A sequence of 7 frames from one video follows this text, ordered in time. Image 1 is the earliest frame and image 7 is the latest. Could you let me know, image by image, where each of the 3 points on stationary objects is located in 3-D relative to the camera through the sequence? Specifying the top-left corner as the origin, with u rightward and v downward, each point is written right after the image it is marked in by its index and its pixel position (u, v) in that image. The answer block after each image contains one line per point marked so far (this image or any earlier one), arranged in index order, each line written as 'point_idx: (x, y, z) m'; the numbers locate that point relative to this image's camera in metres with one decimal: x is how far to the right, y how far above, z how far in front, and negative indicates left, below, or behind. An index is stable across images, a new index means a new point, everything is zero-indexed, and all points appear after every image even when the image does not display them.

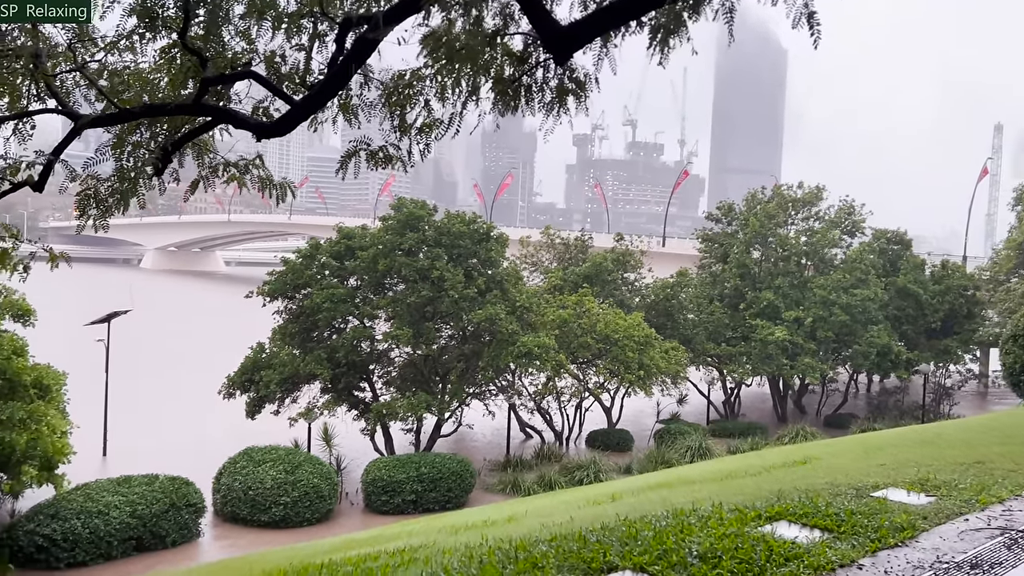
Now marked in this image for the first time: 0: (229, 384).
0: (-5.5, -1.9, +14.4) m
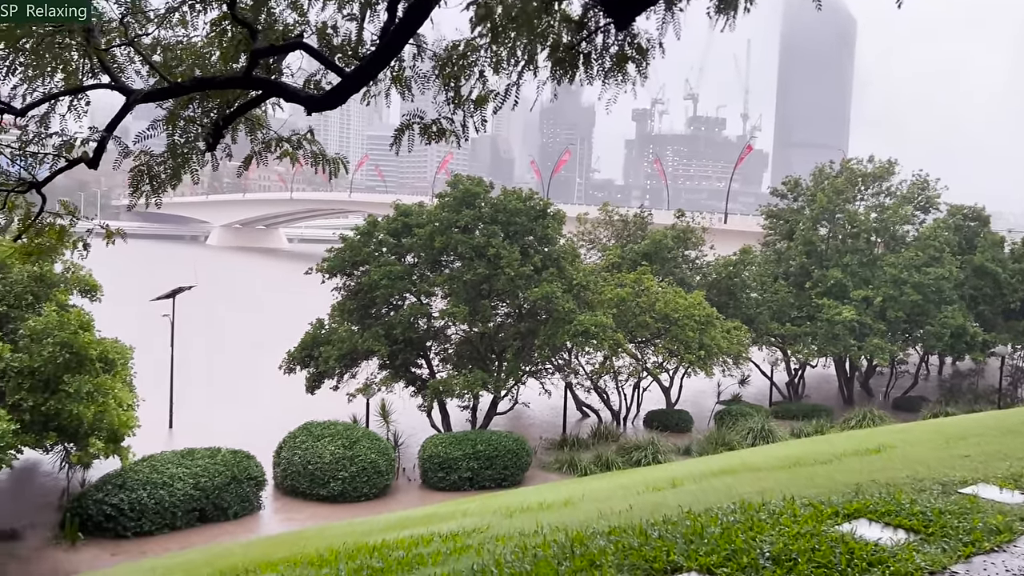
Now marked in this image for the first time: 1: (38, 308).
0: (-4.4, -1.4, +14.7) m
1: (-5.4, -0.2, +8.4) m
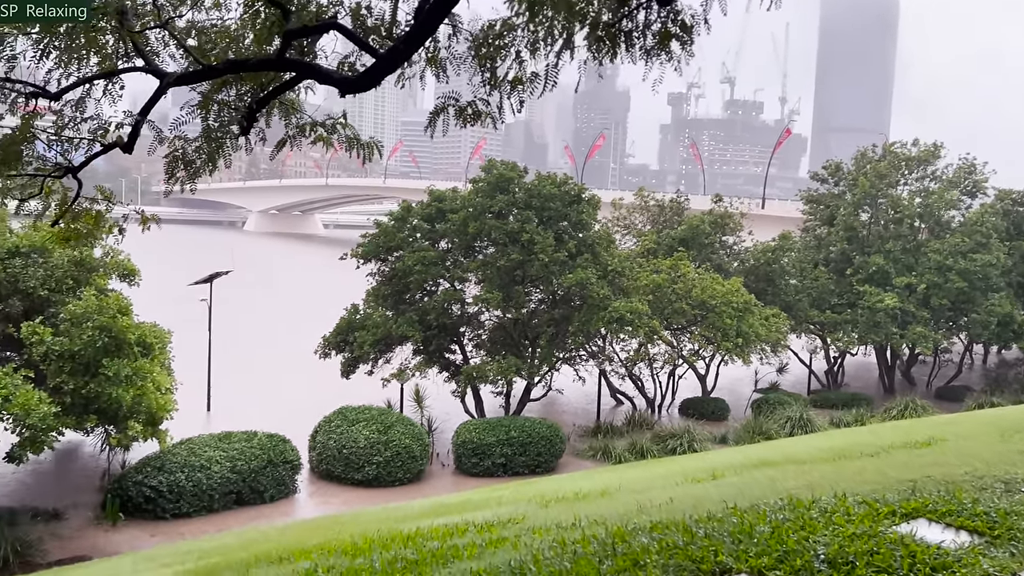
0: (-3.7, -1.1, +14.8) m
1: (-5.0, 0.0, +8.5) m
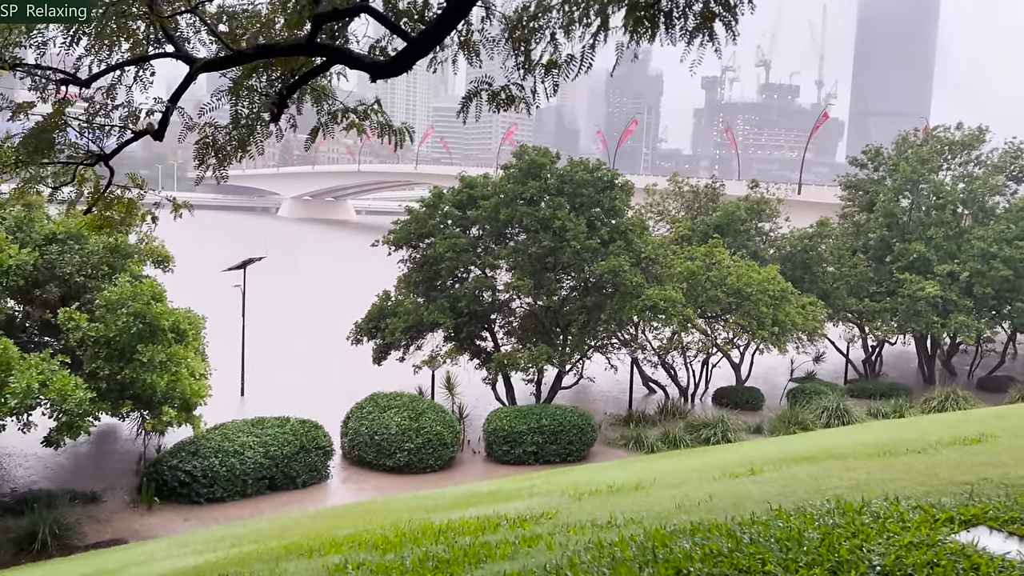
0: (-3.1, -0.8, +14.8) m
1: (-4.6, +0.1, +8.6) m
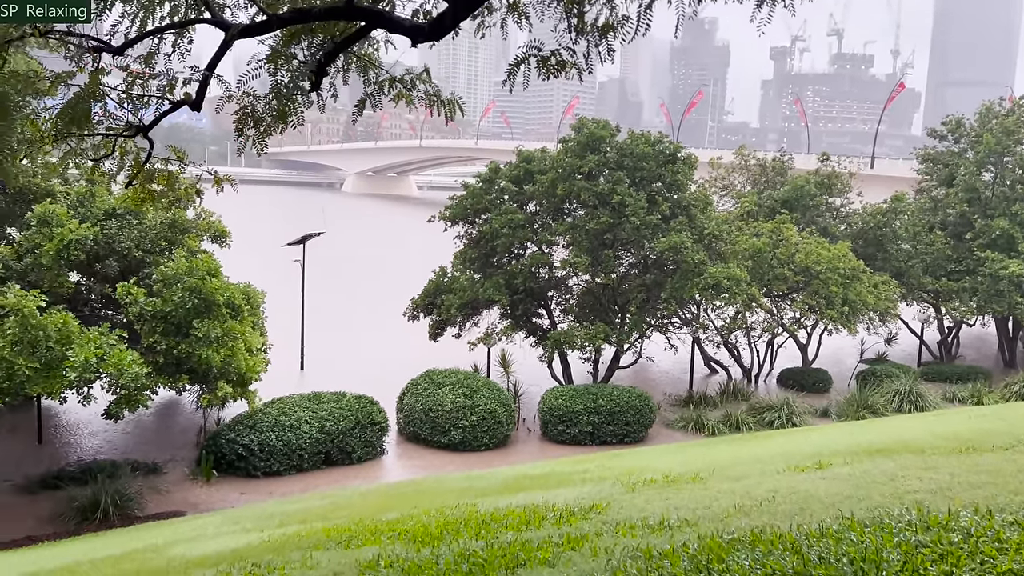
0: (-2.0, -0.4, +14.8) m
1: (-4.0, +0.4, +8.7) m
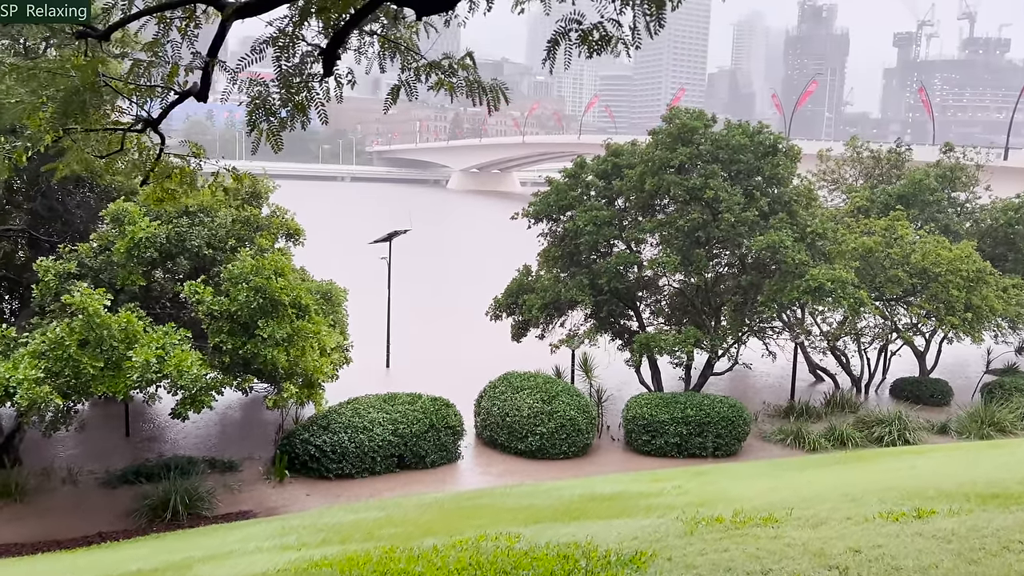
0: (-0.3, -0.3, +14.5) m
1: (-3.2, +0.4, +8.7) m
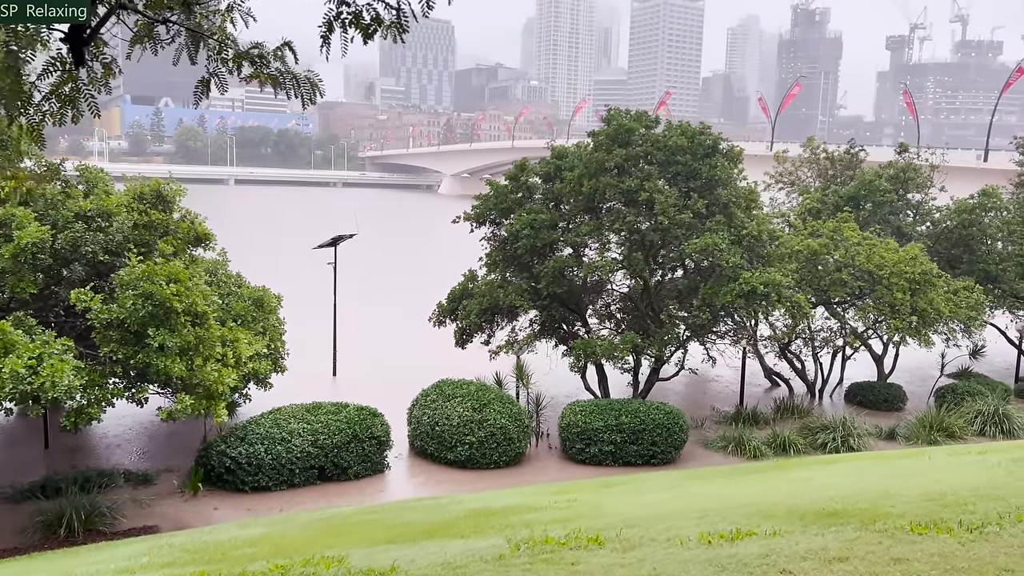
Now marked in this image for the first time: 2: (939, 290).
0: (-1.4, -0.5, +14.2) m
1: (-4.2, +0.3, +8.4) m
2: (+7.7, 0.0, +13.2) m
